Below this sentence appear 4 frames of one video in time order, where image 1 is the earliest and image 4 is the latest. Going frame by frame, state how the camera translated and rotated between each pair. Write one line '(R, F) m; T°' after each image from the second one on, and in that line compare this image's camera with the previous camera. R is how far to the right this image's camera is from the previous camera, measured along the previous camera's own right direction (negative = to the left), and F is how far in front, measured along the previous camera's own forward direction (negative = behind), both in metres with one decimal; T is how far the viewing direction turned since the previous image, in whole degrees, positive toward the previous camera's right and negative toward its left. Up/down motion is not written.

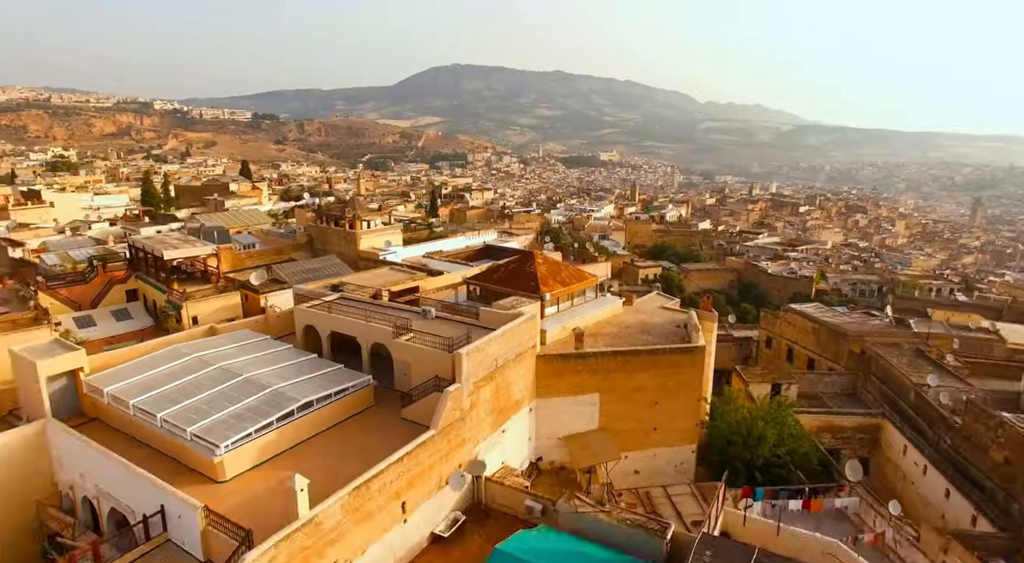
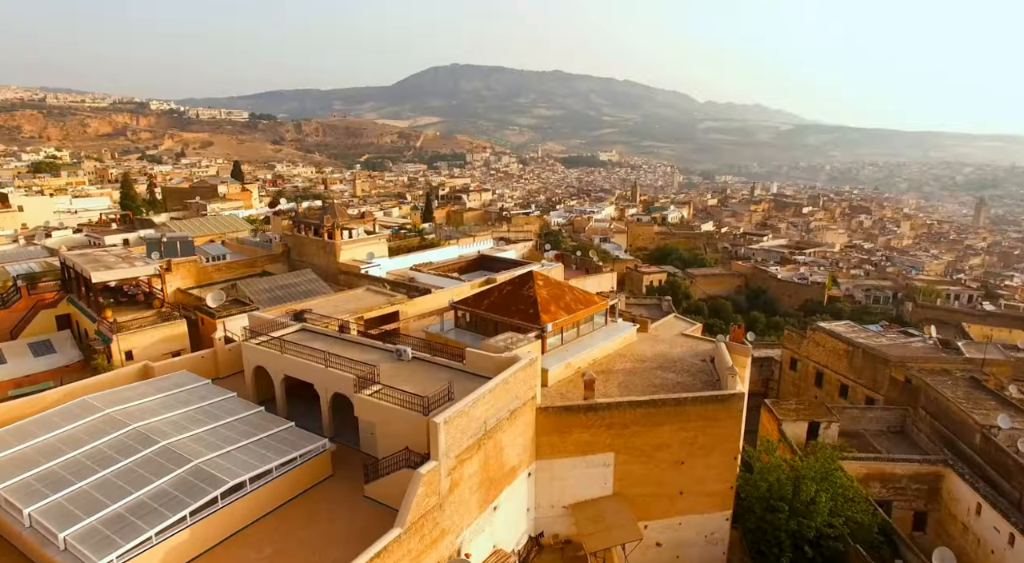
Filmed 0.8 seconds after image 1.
(+0.1, +2.3) m; 0°
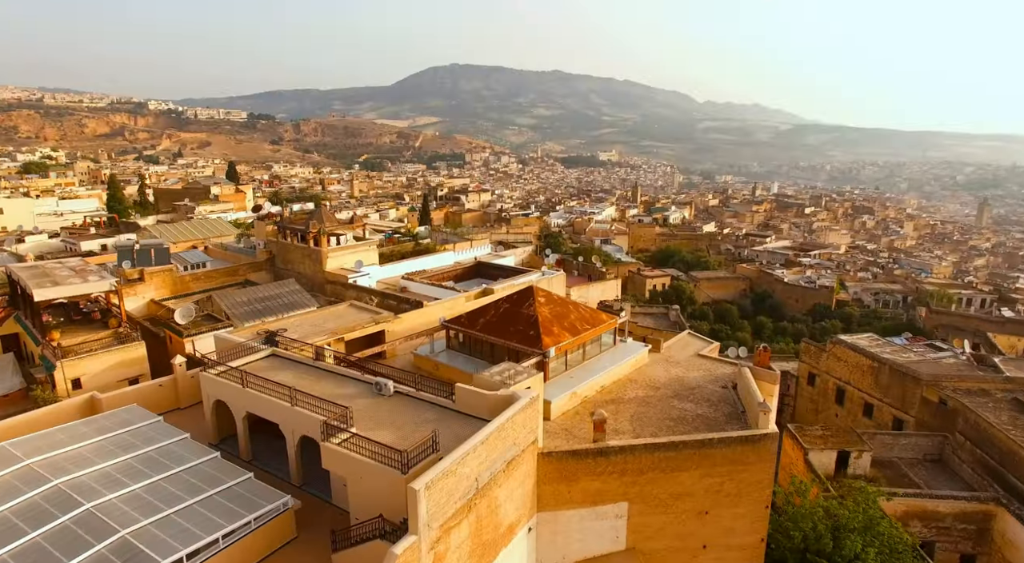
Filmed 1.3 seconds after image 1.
(0.0, +1.4) m; 0°
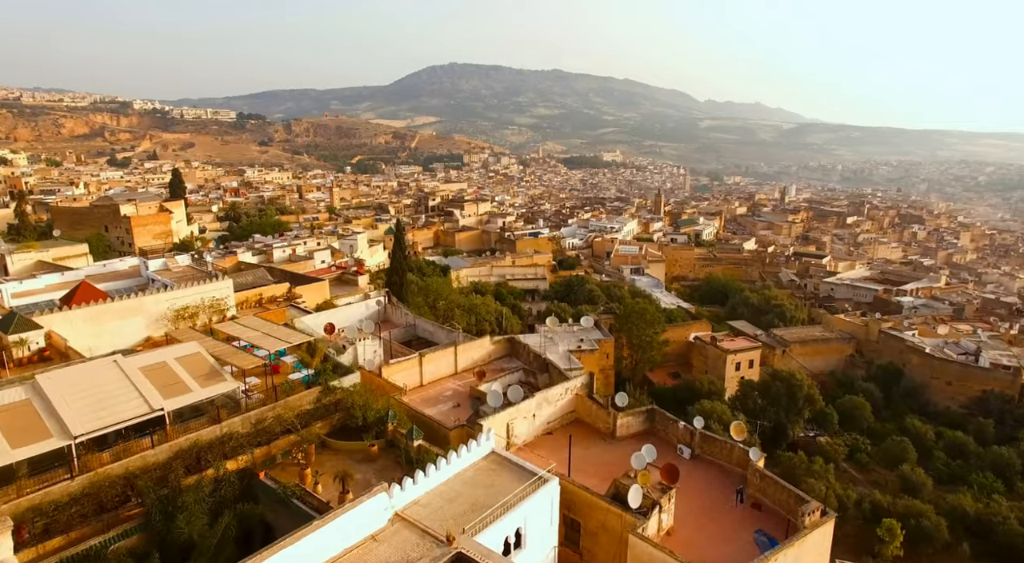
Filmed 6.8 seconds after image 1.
(-0.6, +16.5) m; 0°
